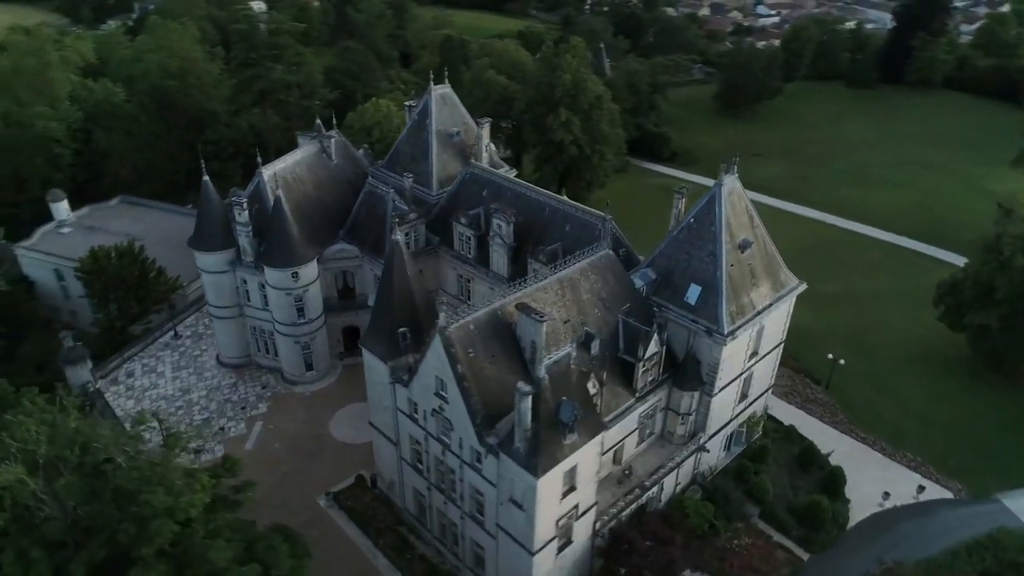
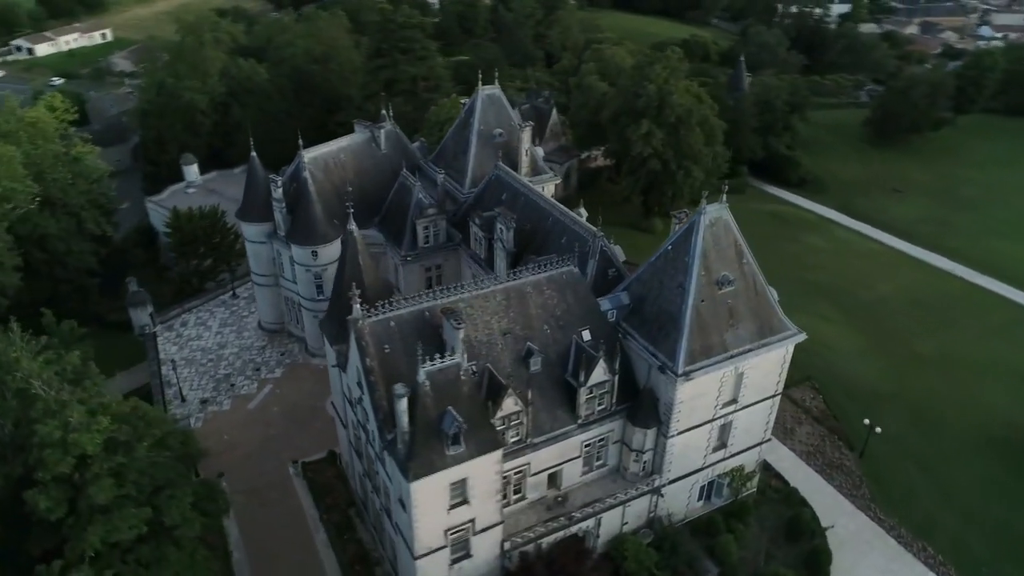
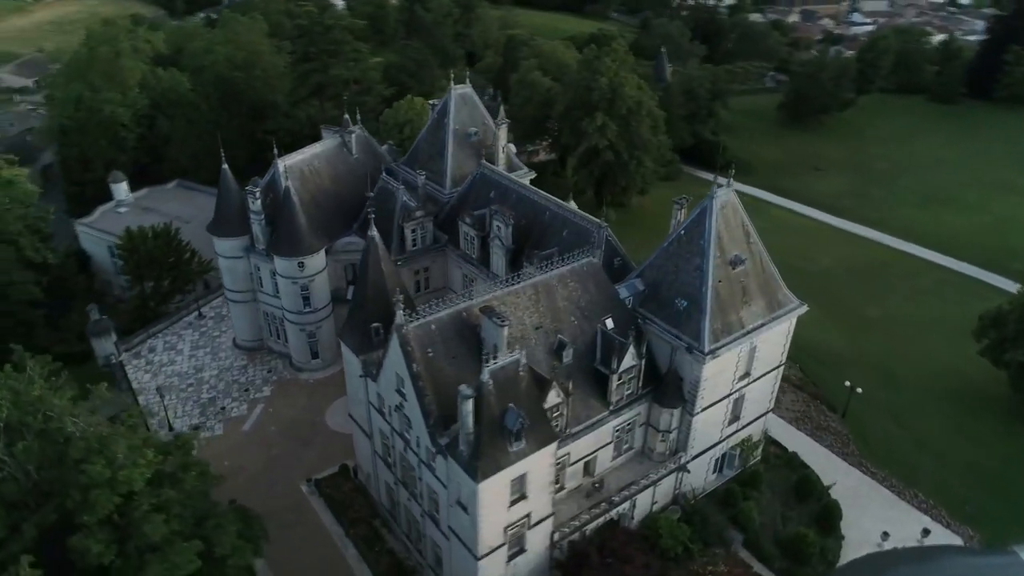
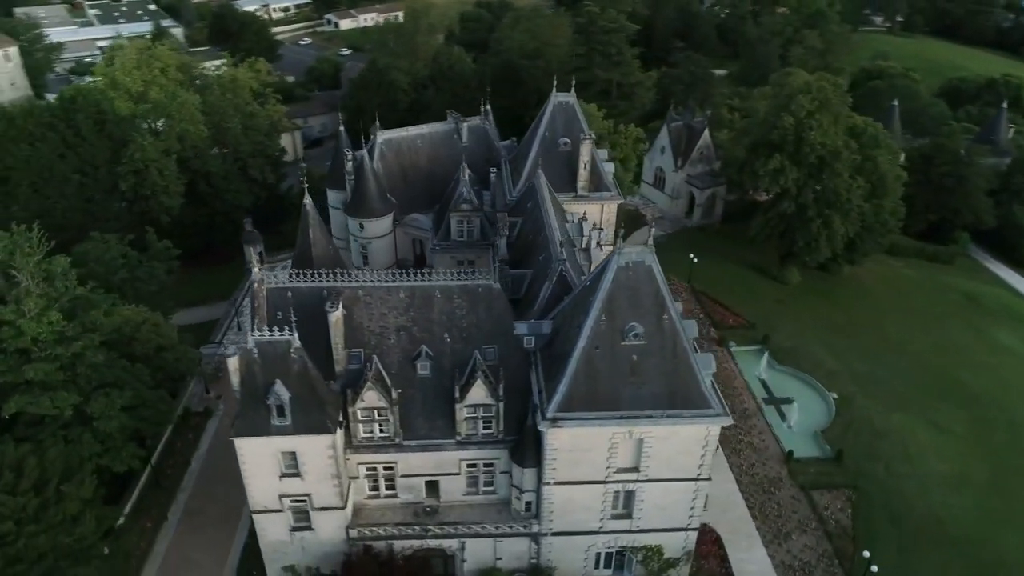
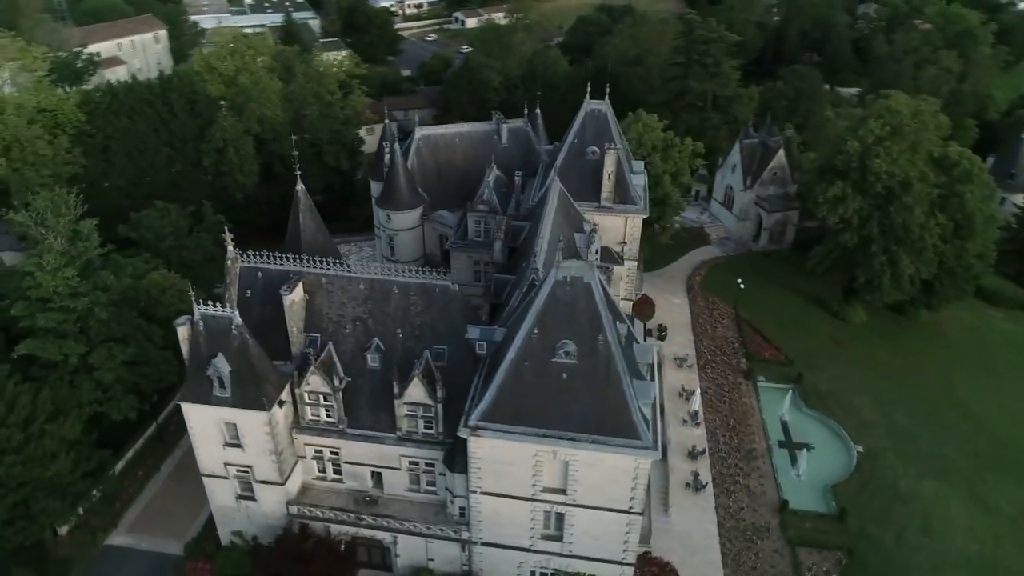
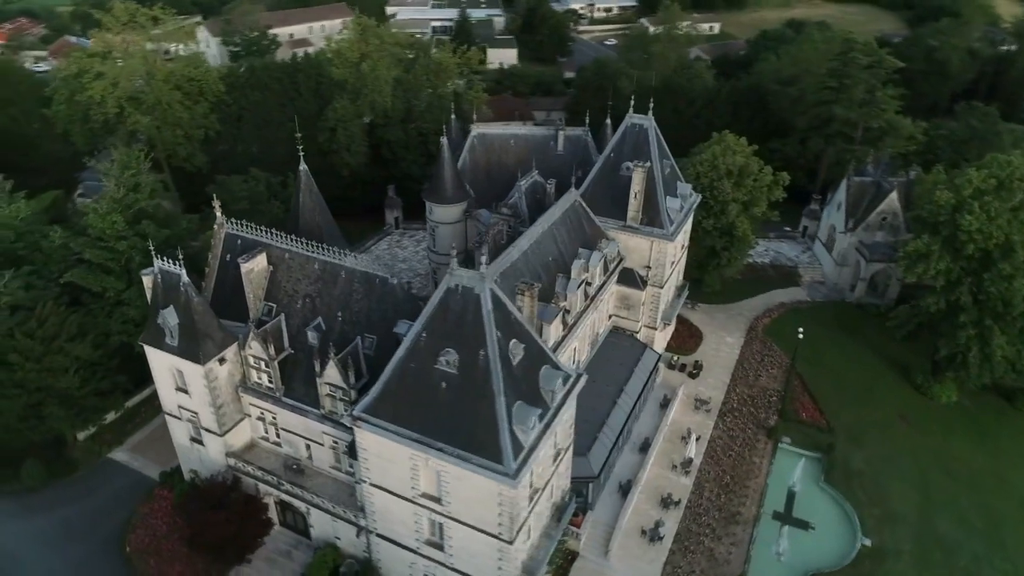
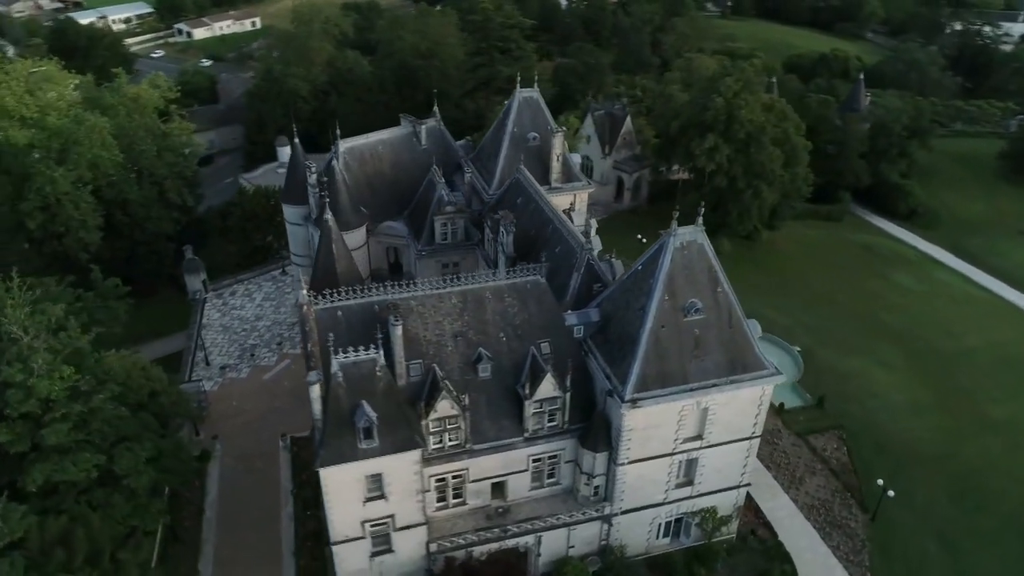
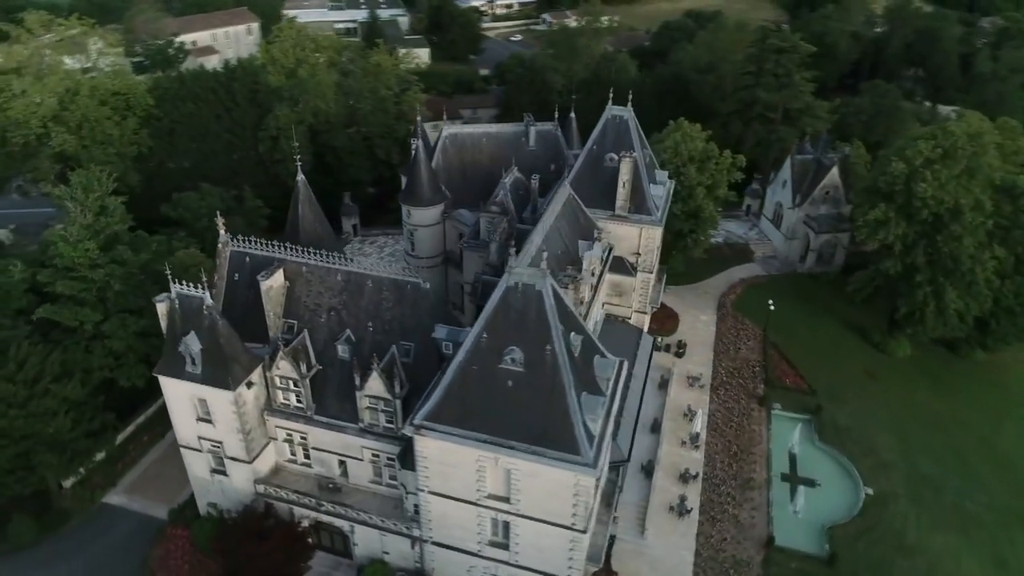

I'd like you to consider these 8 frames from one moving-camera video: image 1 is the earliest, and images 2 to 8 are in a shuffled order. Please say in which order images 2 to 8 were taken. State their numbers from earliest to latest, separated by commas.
3, 2, 7, 4, 5, 8, 6
